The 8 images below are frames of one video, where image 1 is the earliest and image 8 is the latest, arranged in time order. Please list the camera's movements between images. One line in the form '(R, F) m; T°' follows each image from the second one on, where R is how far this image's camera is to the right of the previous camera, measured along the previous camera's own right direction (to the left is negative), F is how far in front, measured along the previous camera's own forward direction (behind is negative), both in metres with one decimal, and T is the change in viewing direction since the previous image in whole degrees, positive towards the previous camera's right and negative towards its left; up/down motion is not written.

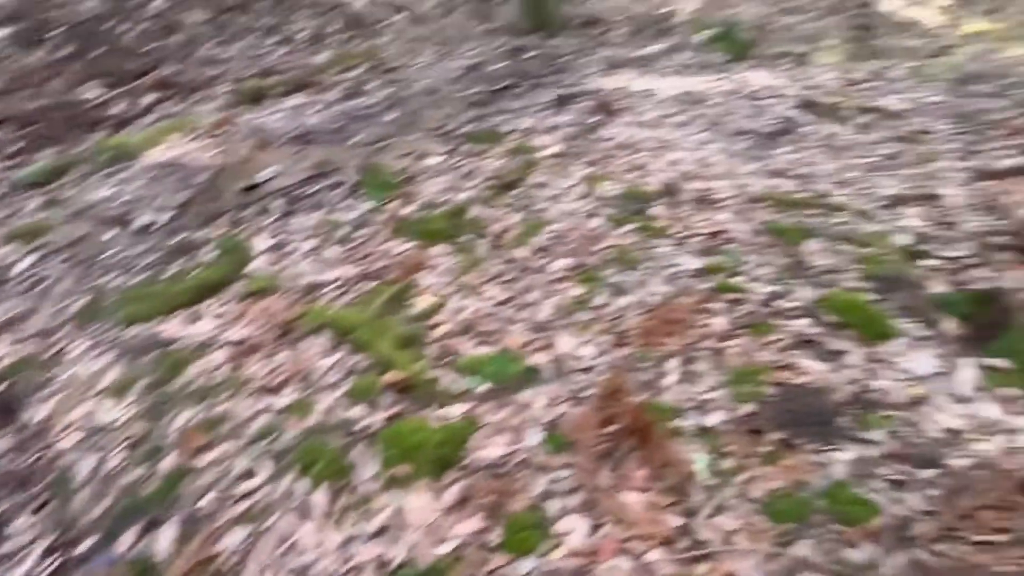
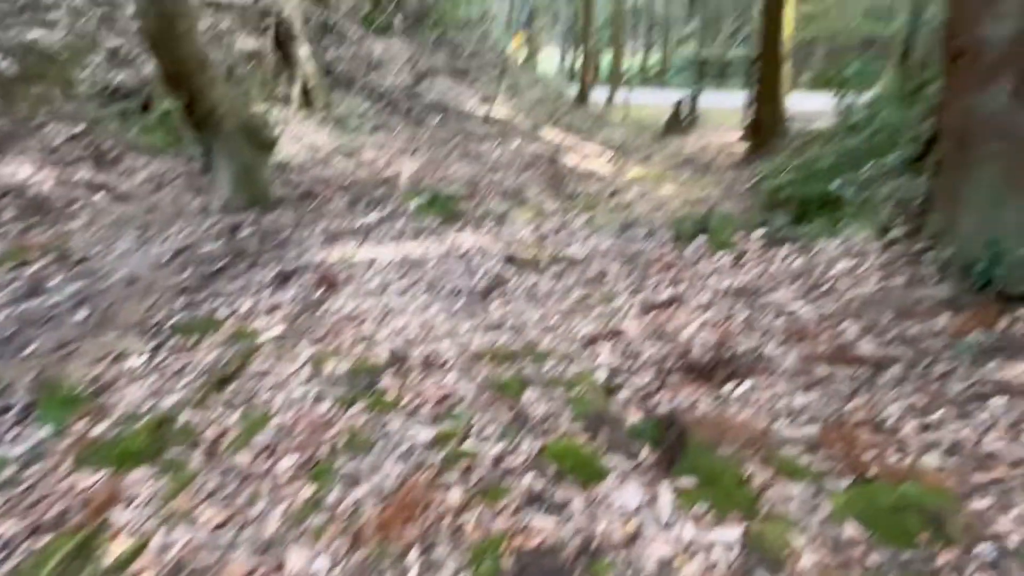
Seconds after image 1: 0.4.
(+0.1, 0.0) m; +22°
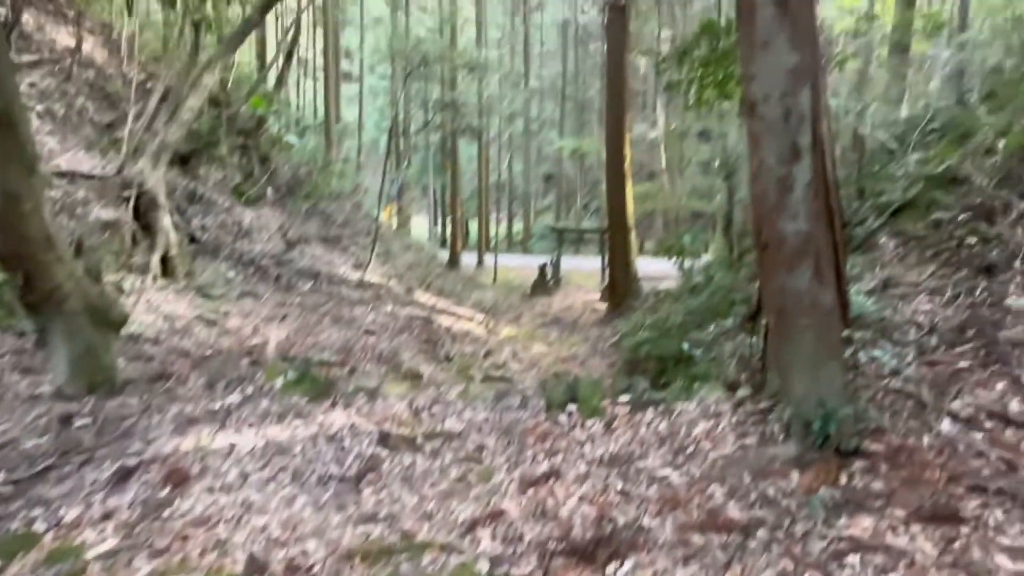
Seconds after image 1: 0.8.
(0.0, 0.0) m; +12°
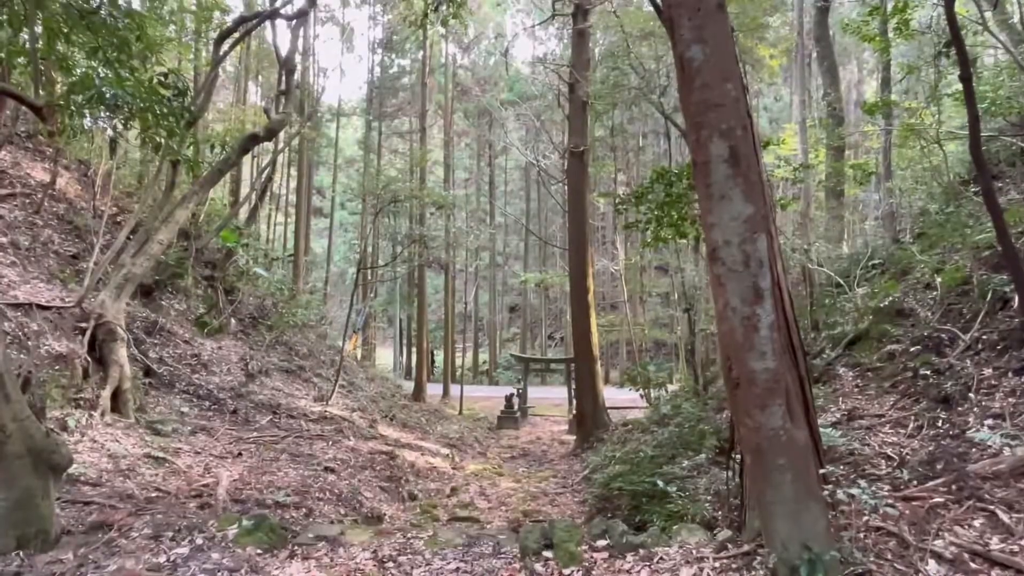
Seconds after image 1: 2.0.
(0.0, 0.0) m; +3°
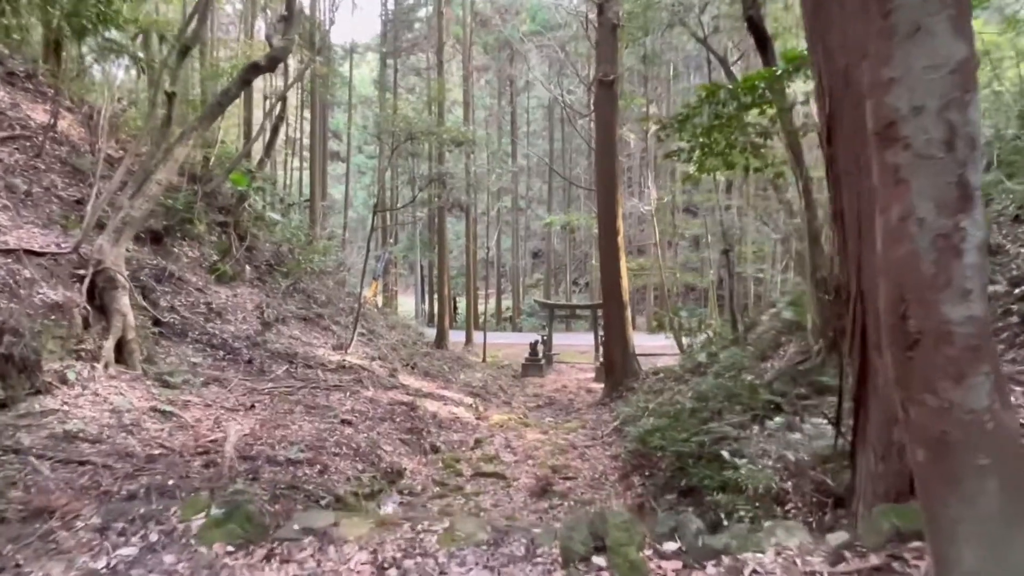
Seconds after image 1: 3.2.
(-0.1, +0.9) m; -2°
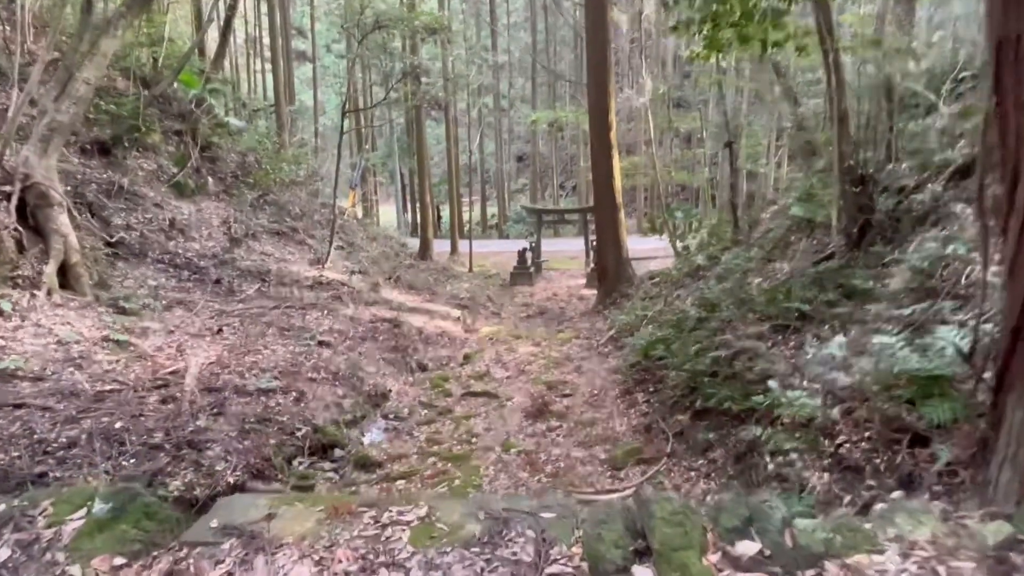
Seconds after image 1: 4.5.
(0.0, +0.9) m; +1°
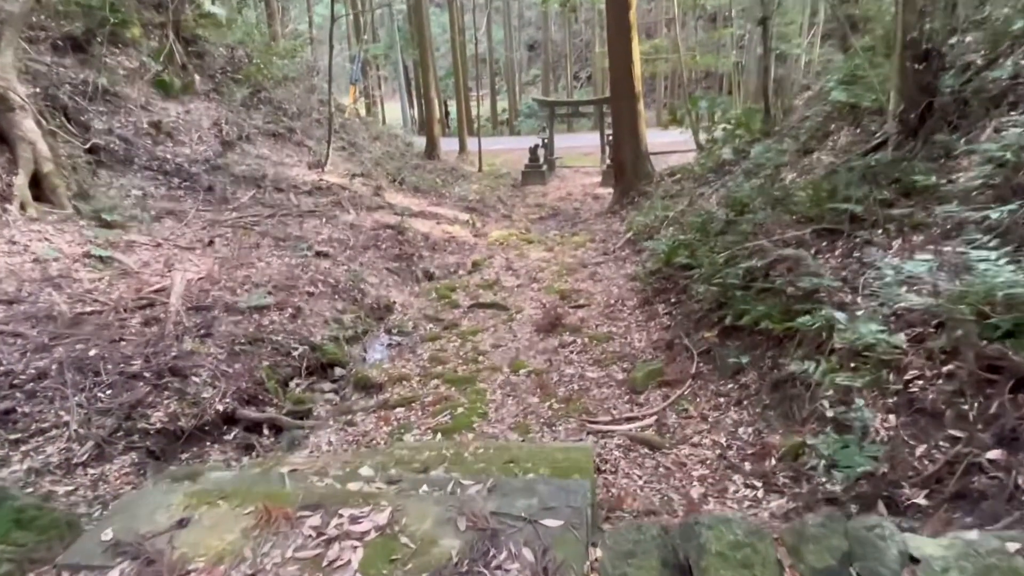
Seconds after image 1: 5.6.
(+0.1, +0.7) m; -1°
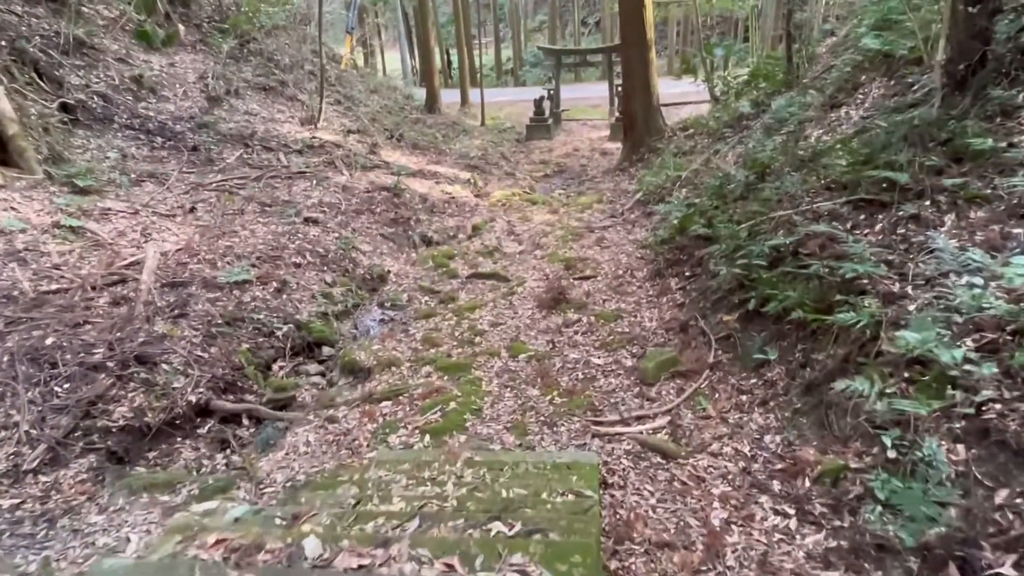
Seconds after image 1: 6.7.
(+0.1, +0.5) m; -1°
